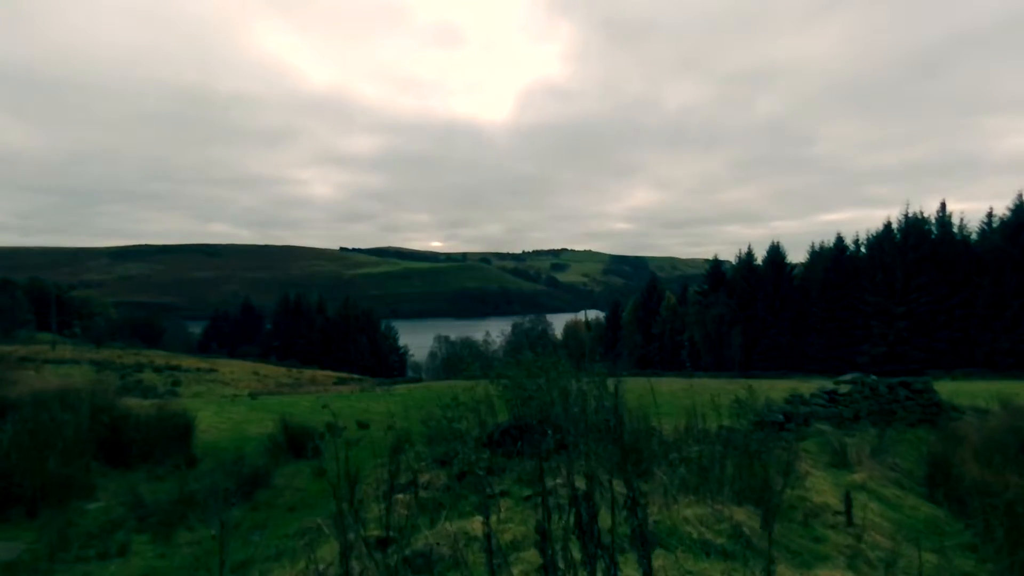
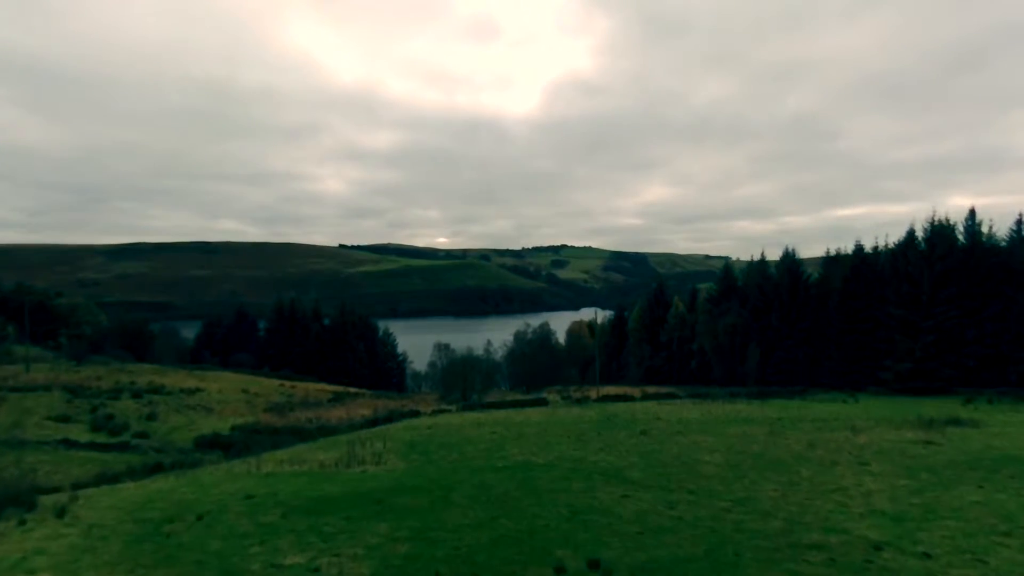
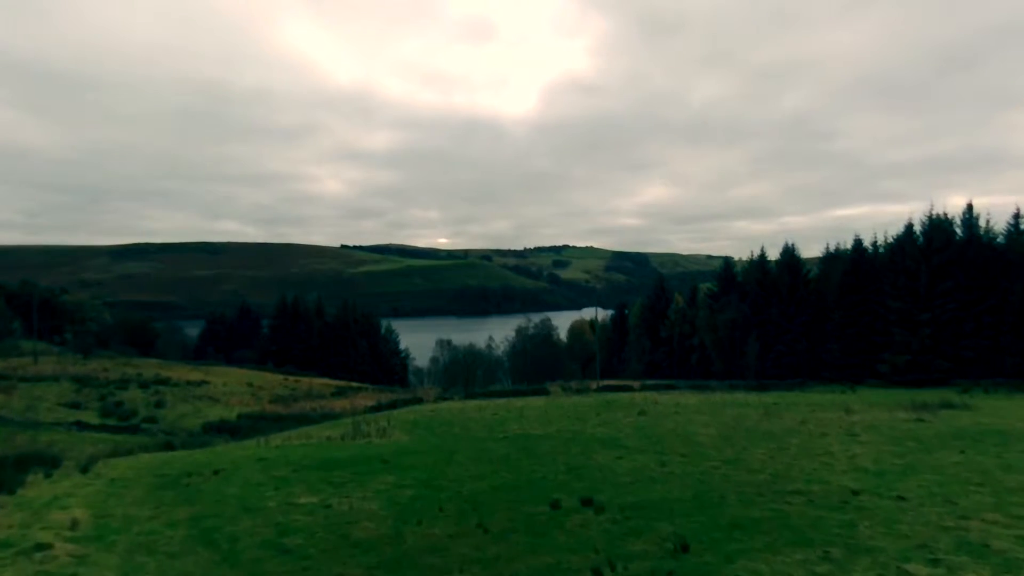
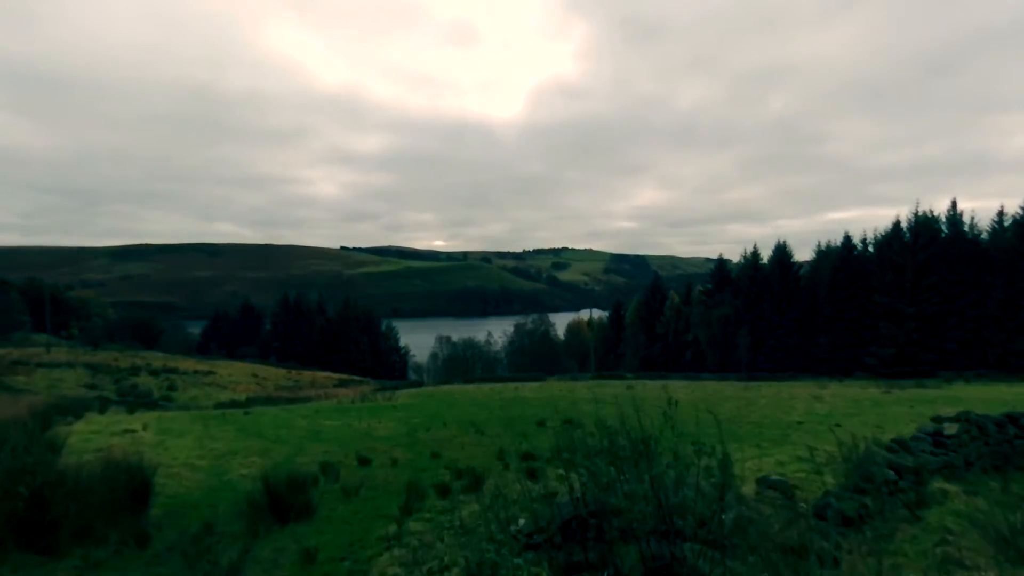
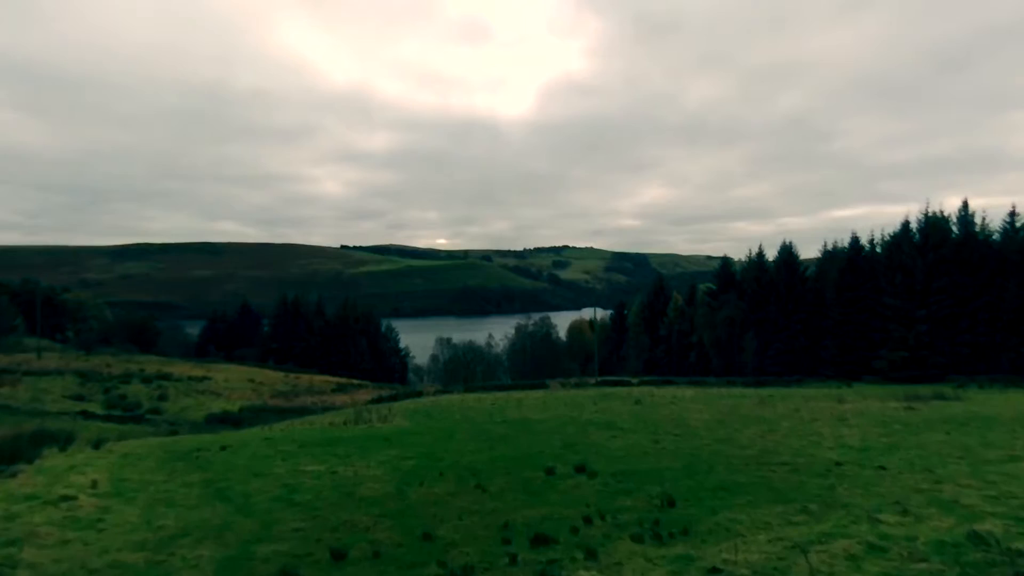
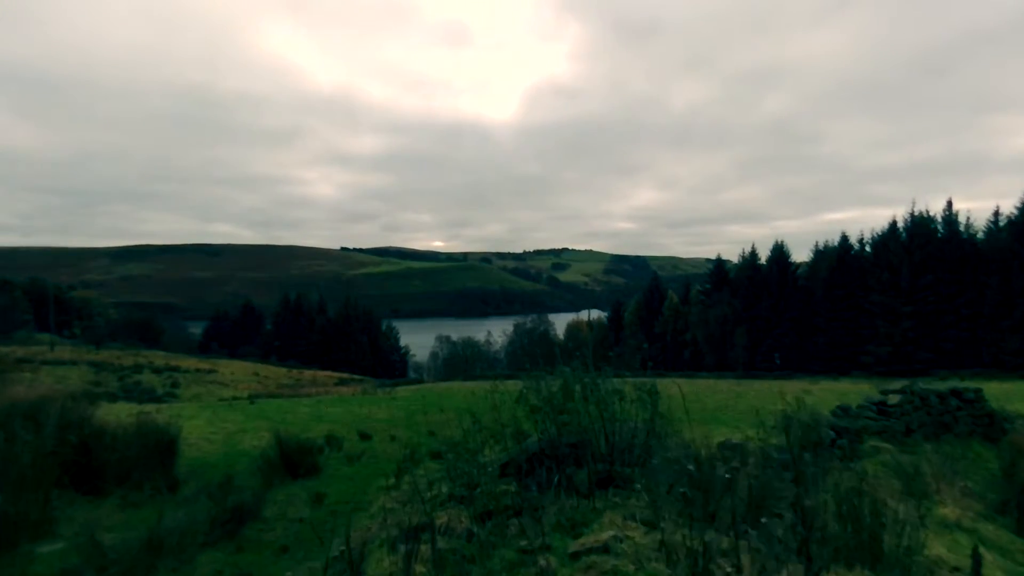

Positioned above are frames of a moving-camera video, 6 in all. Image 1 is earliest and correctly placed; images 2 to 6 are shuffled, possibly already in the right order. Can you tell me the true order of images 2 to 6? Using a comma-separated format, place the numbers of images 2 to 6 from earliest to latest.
6, 4, 5, 3, 2
